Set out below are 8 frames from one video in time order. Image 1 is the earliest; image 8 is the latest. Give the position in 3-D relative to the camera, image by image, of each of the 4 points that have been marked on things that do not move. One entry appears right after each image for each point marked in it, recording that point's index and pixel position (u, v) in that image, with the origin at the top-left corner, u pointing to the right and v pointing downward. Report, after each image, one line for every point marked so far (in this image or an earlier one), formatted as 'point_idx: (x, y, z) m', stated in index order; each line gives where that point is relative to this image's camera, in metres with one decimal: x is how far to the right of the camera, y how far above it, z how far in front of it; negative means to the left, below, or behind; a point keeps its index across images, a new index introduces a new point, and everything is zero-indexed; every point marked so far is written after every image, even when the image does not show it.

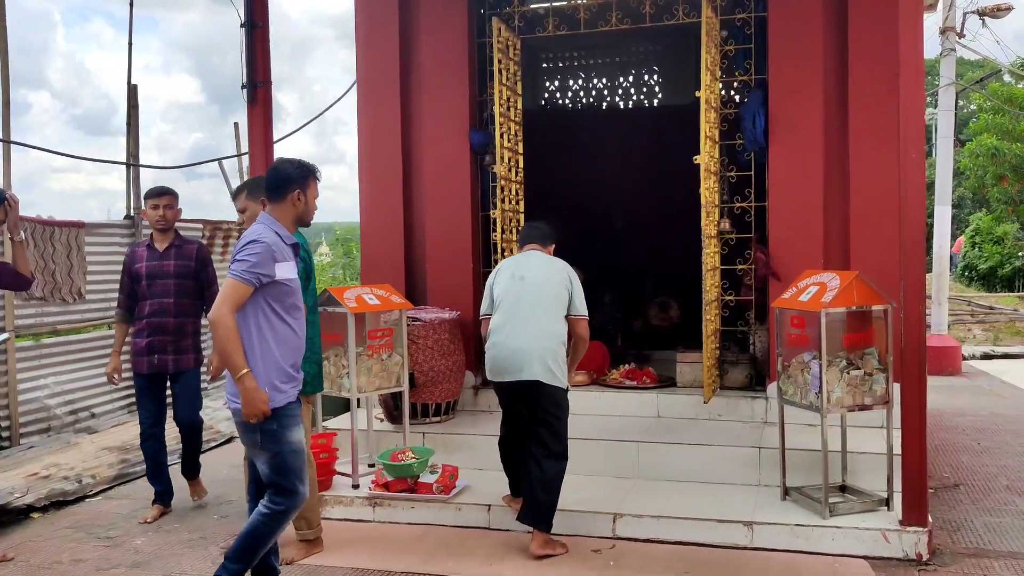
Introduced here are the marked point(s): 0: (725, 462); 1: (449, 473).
0: (+1.0, -0.8, +4.5) m
1: (-0.3, -0.8, +4.4) m
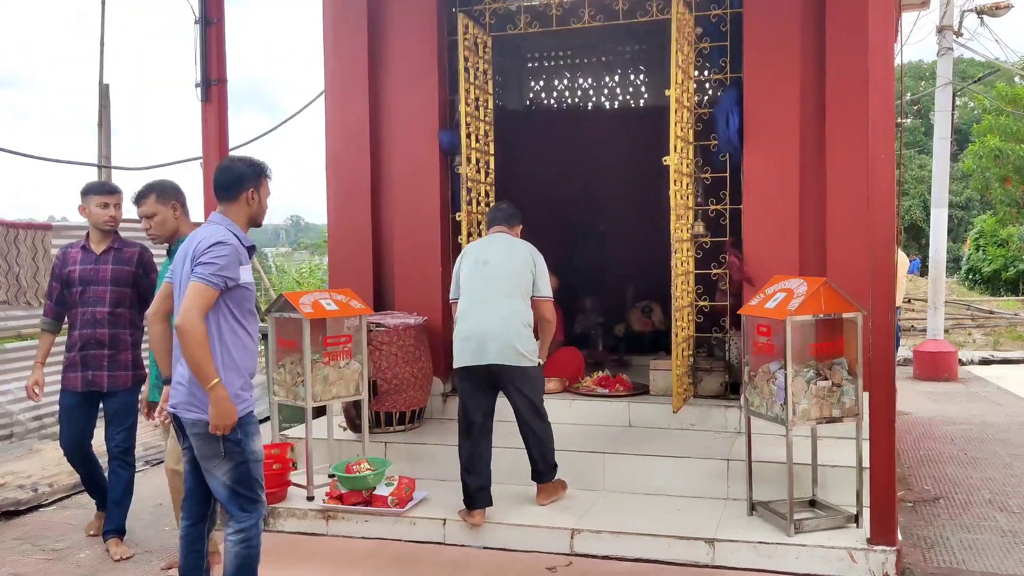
0: (+0.8, -0.8, +4.3) m
1: (-0.5, -0.9, +4.2) m
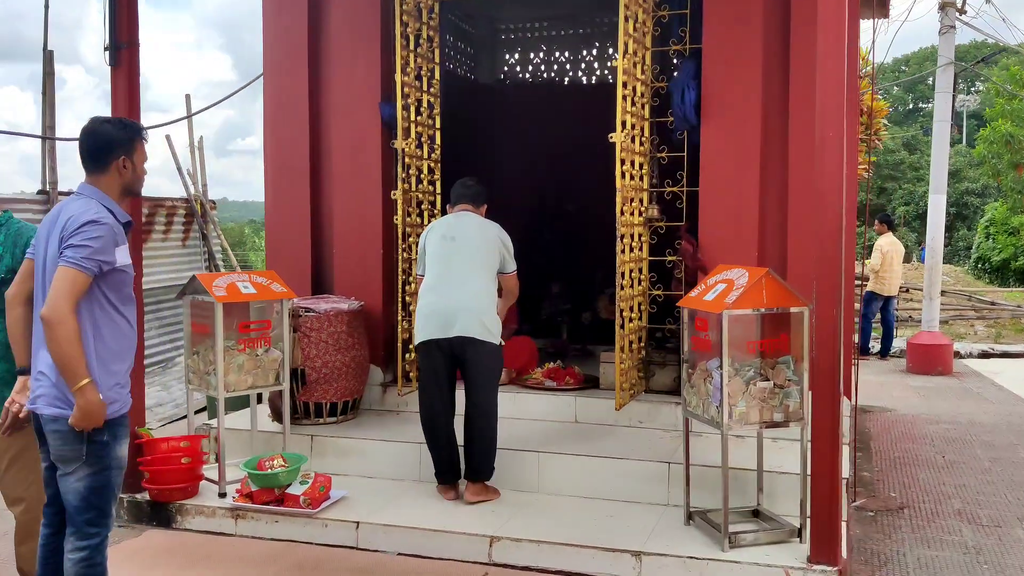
0: (+0.5, -0.8, +4.0) m
1: (-0.8, -0.8, +3.9) m
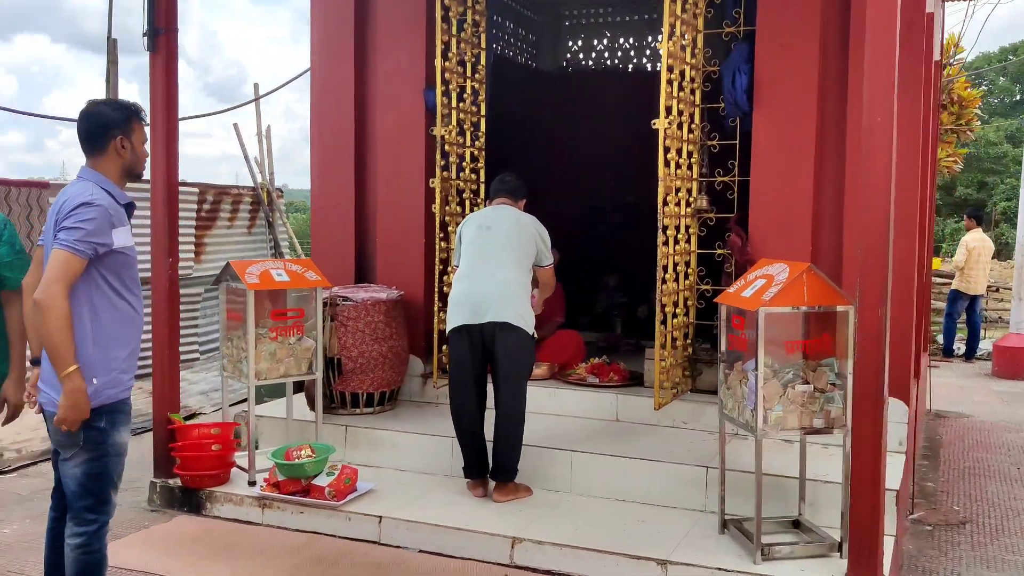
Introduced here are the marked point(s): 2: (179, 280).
0: (+0.6, -0.8, +3.8) m
1: (-0.7, -0.8, +3.9) m
2: (-1.5, 0.0, +4.2) m
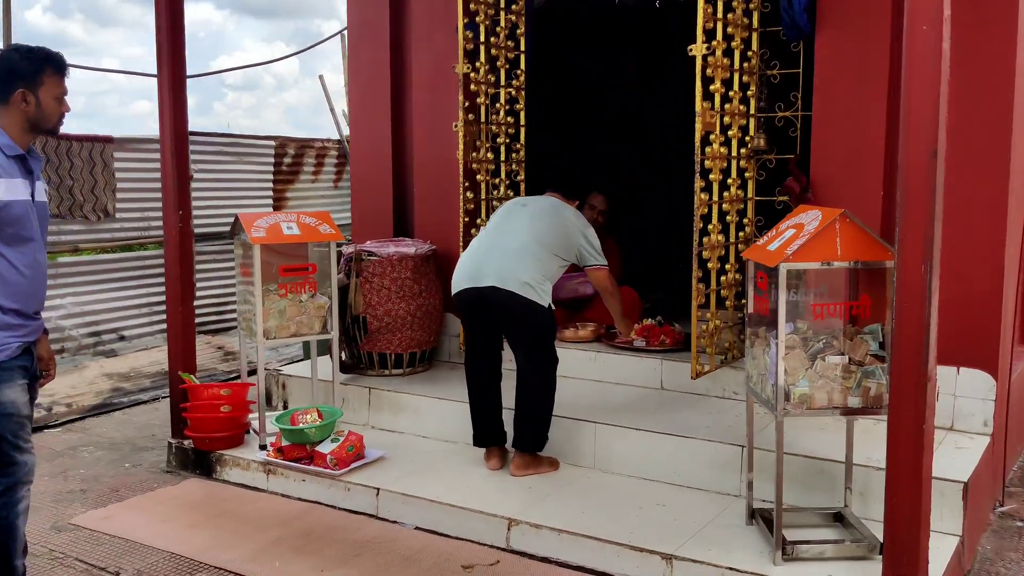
0: (+0.7, -0.6, +3.3) m
1: (-0.6, -0.6, +3.6) m
2: (-1.3, +0.2, +4.0) m
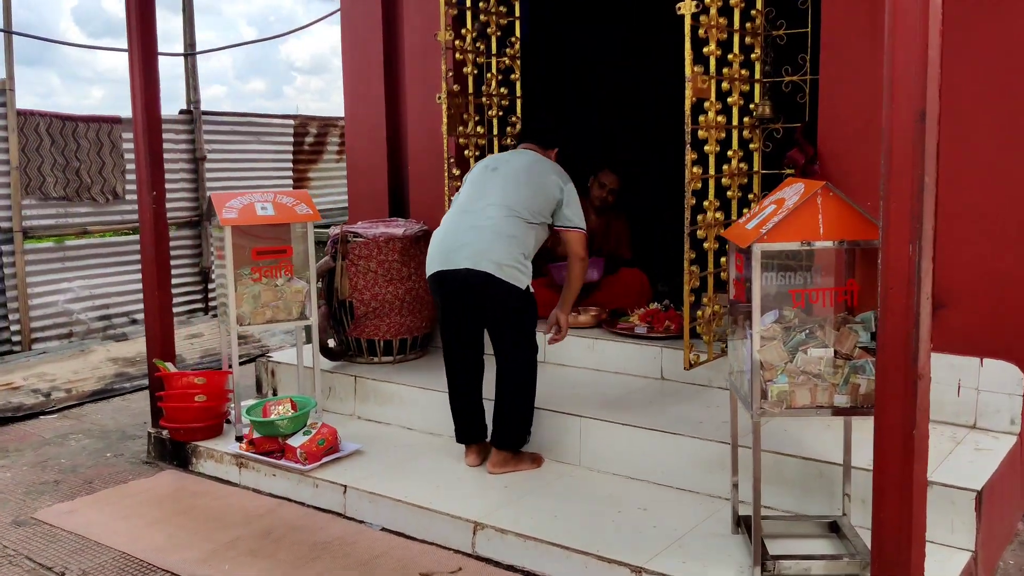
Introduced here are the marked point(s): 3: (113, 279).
0: (+0.6, -0.5, +3.0) m
1: (-0.7, -0.5, +3.4) m
2: (-1.4, +0.3, +3.8) m
3: (-2.4, 0.0, +5.9) m
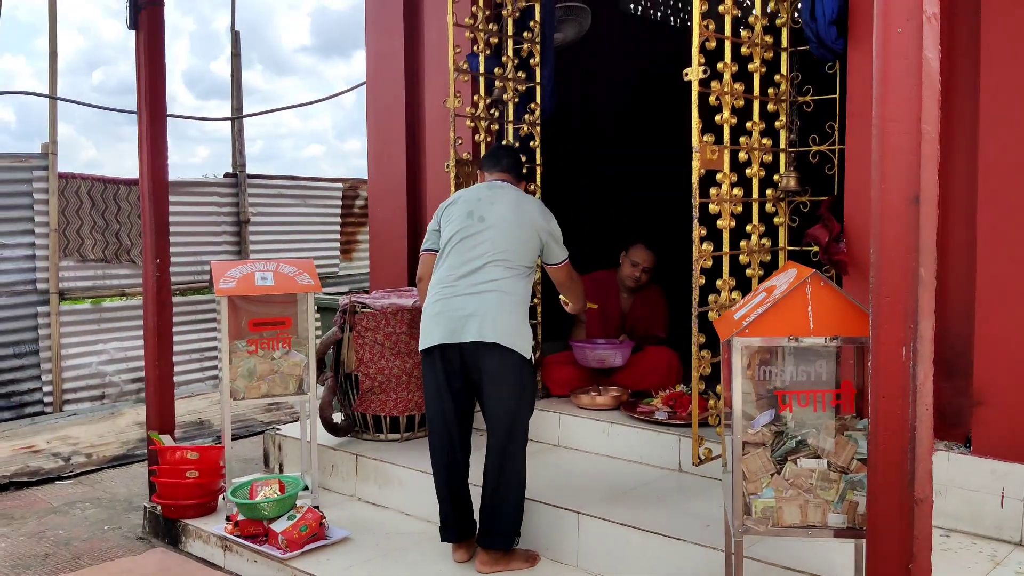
0: (+0.5, -0.8, +2.7) m
1: (-0.7, -0.8, +3.2) m
2: (-1.3, 0.0, +3.7) m
3: (-2.2, -0.3, +5.8) m
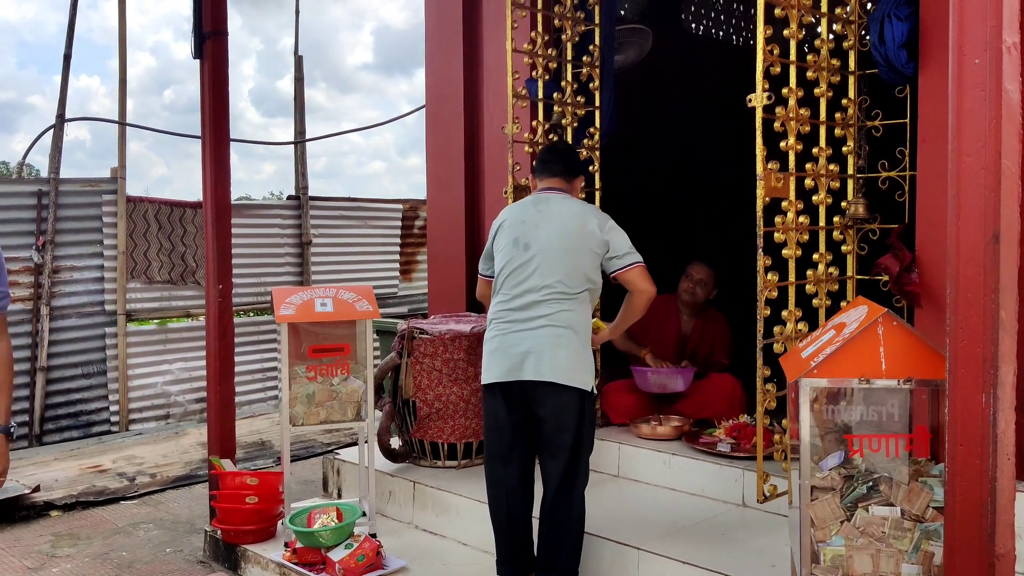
0: (+0.7, -0.9, +2.7) m
1: (-0.5, -0.9, +3.2) m
2: (-1.1, -0.1, +3.8) m
3: (-1.9, -0.5, +5.9) m
